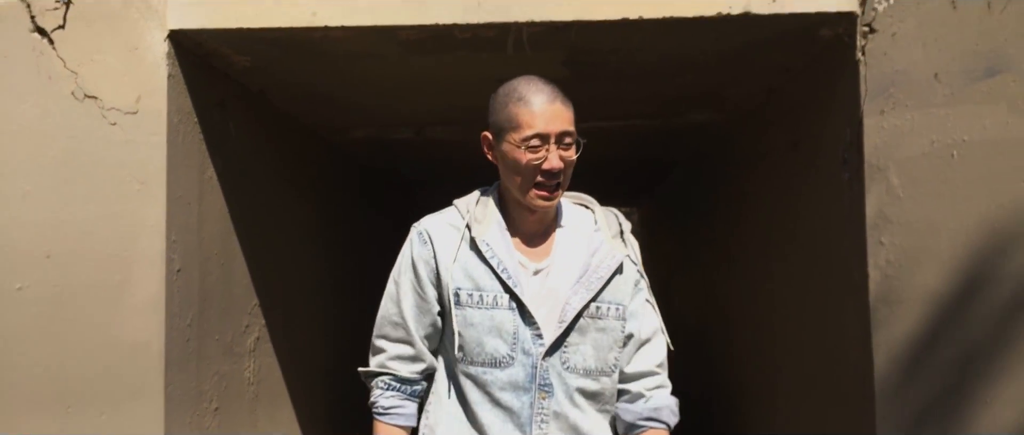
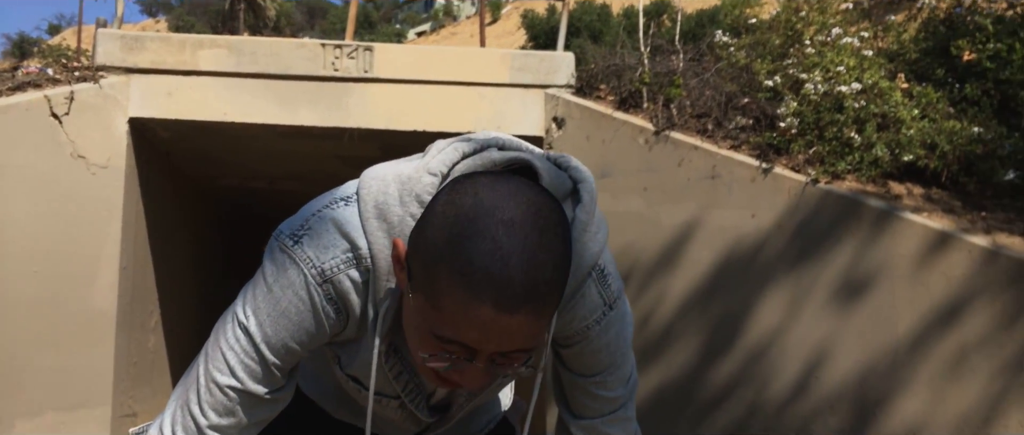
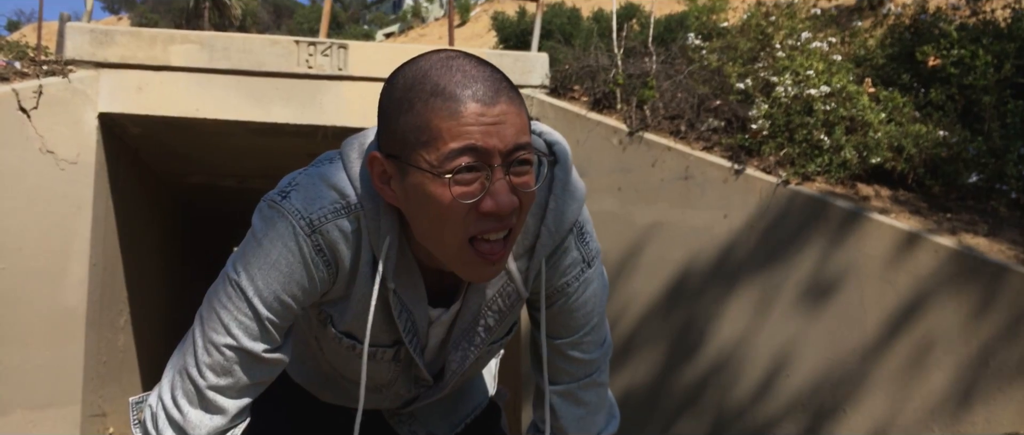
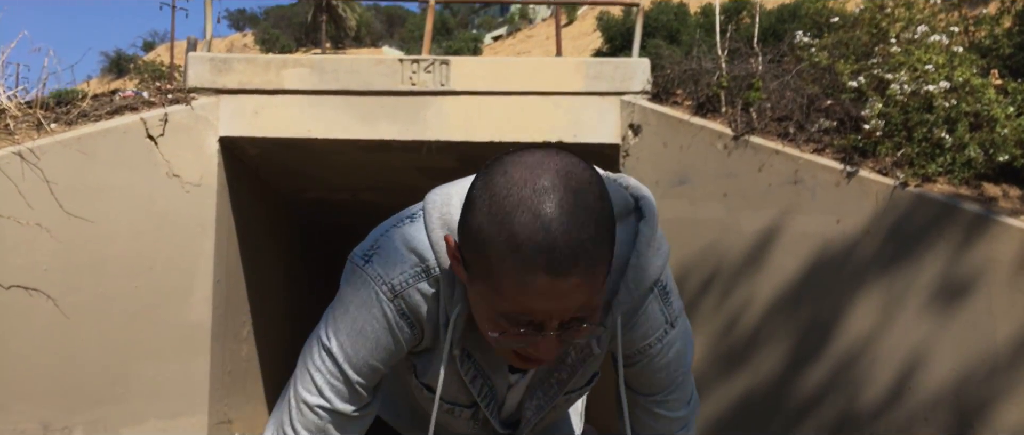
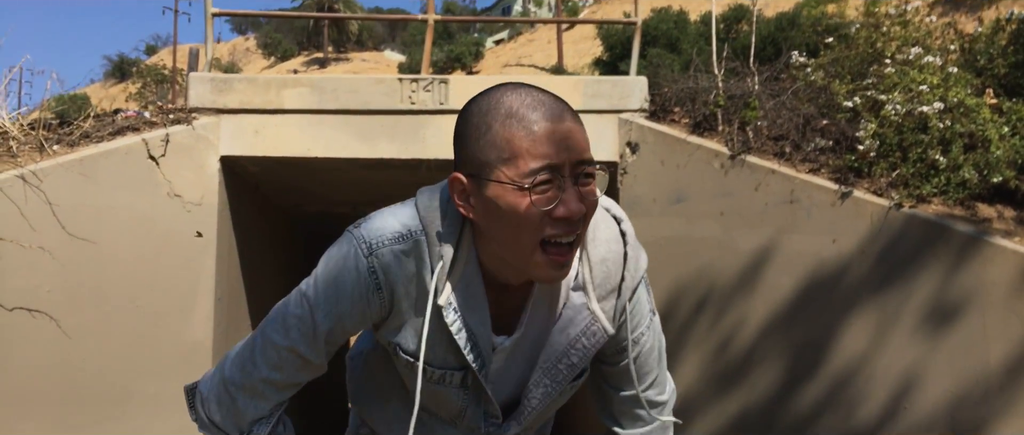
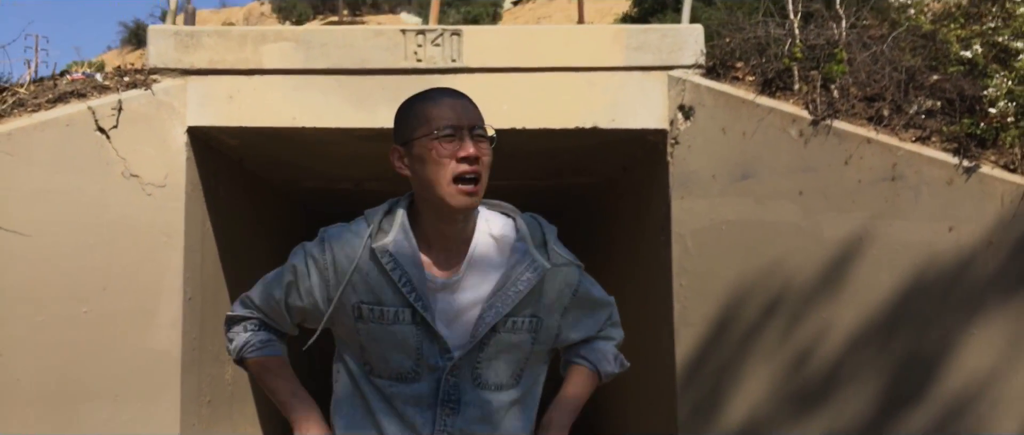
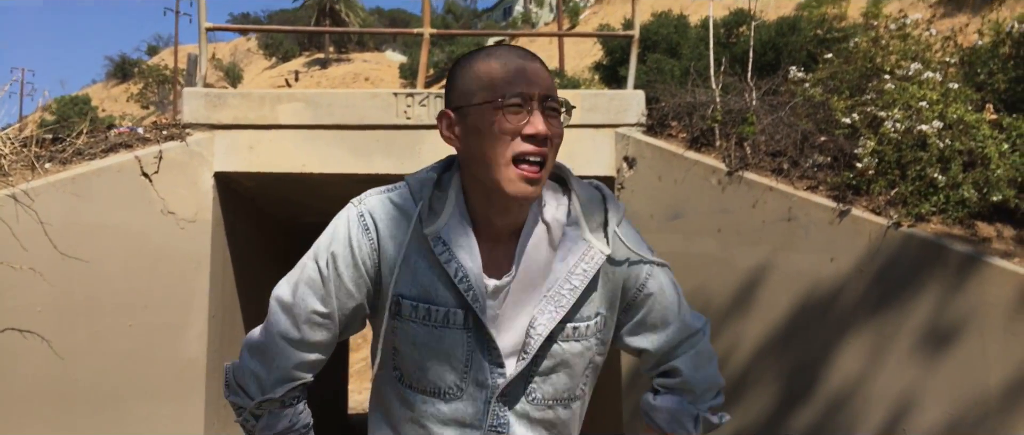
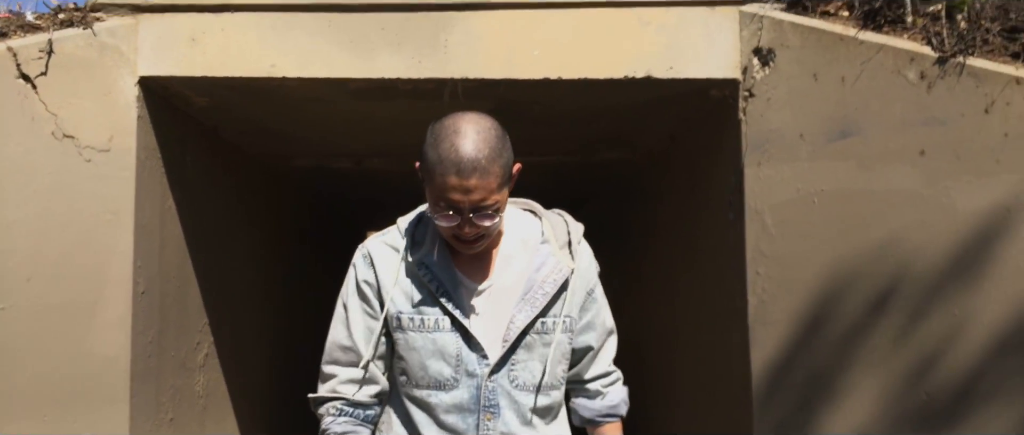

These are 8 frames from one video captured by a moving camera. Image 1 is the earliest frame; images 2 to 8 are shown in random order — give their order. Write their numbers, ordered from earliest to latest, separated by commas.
8, 6, 7, 5, 4, 2, 3
